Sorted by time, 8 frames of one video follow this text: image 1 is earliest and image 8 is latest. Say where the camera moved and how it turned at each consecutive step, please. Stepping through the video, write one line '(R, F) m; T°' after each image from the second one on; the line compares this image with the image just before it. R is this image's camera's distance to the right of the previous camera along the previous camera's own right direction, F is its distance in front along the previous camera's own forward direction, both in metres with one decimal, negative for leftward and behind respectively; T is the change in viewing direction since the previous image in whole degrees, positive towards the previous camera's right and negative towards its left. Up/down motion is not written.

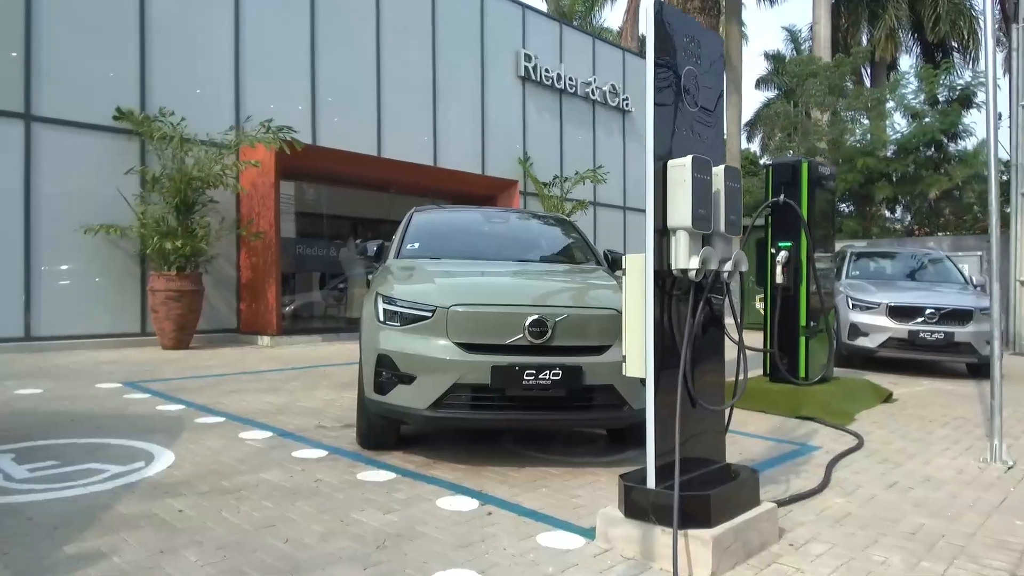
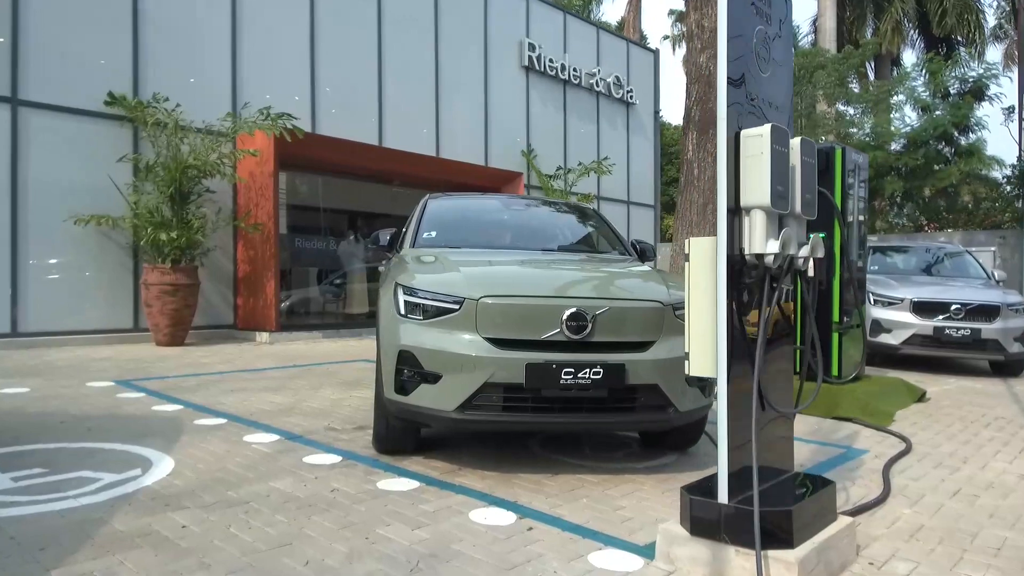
(-0.2, +0.4) m; +1°
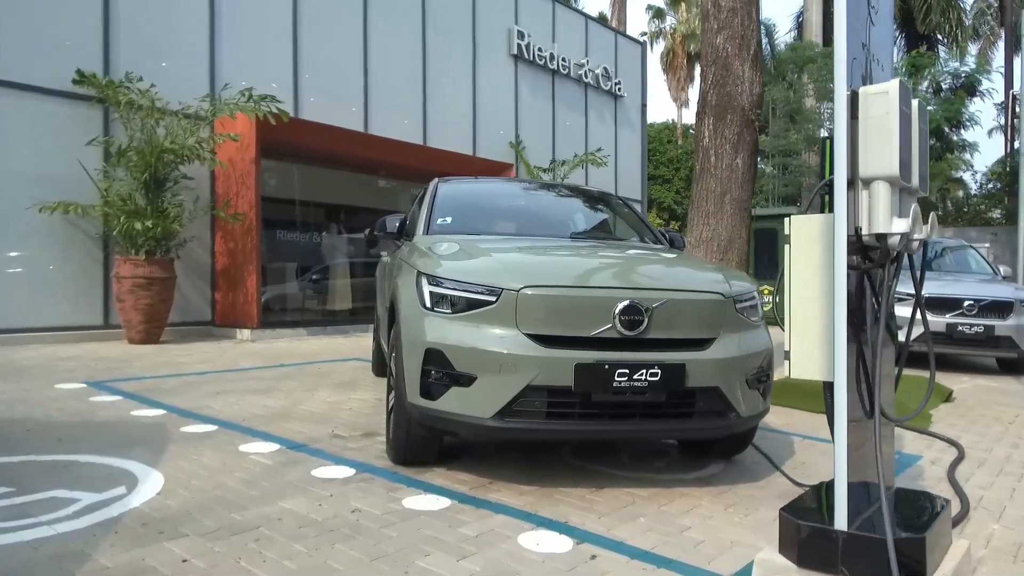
(-0.4, +0.5) m; +2°
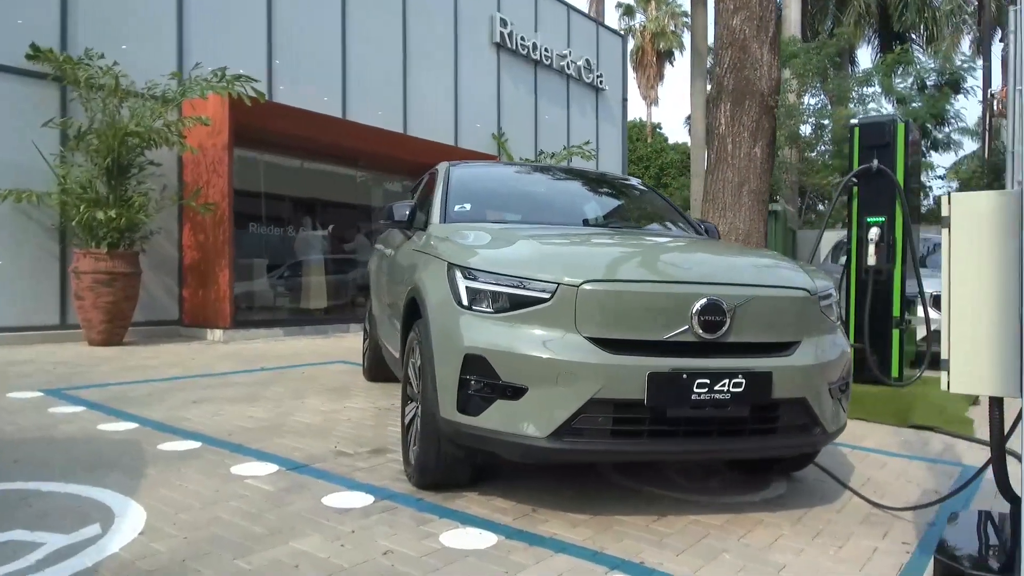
(-0.4, +0.6) m; +3°
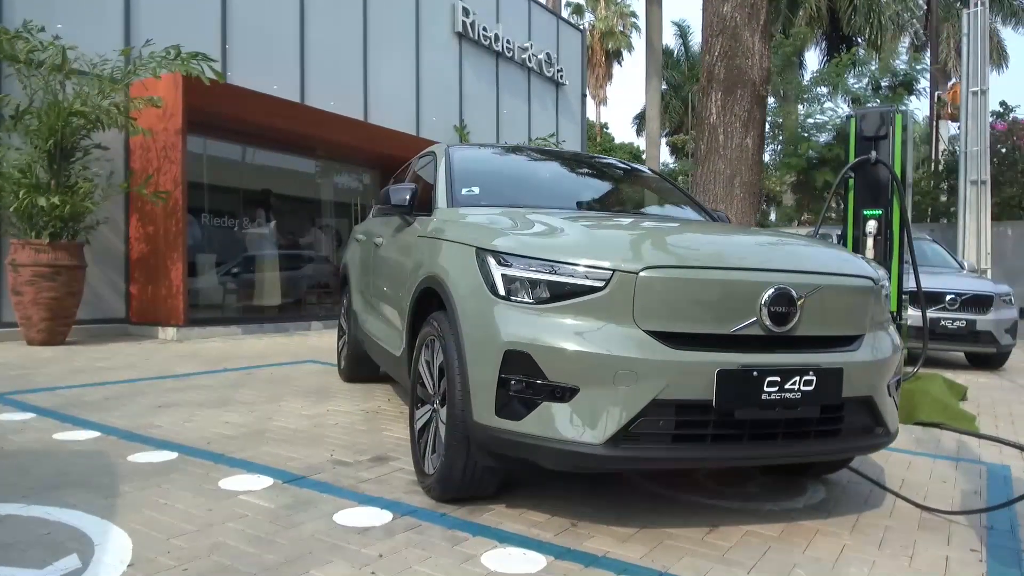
(-0.4, +0.4) m; +4°
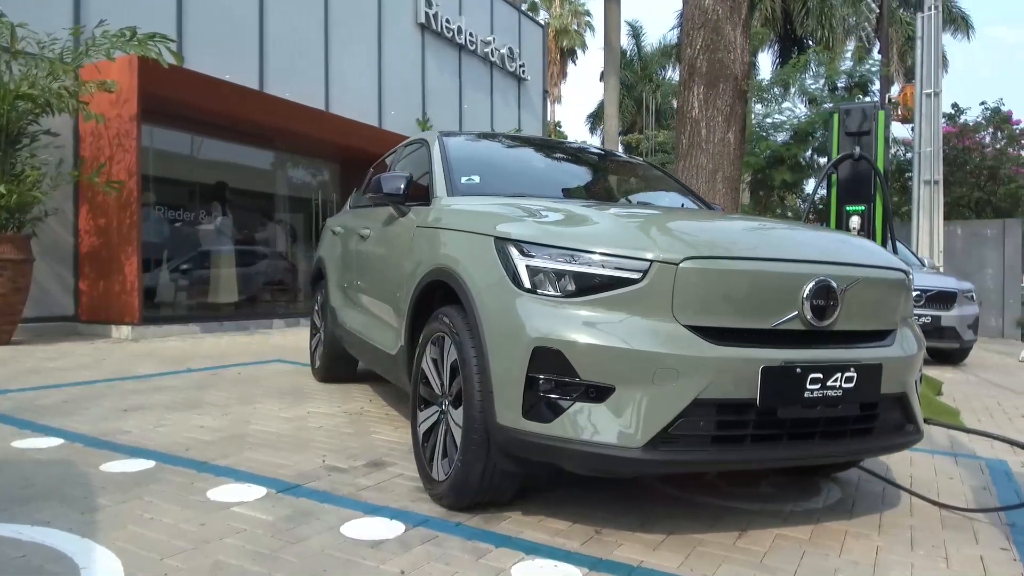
(-0.3, +0.2) m; +4°
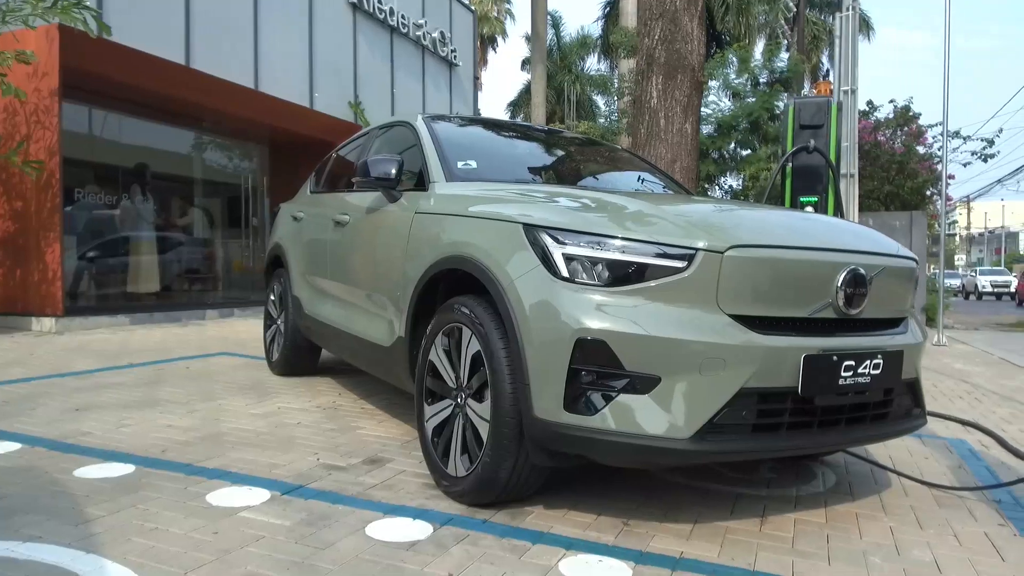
(-0.4, +0.1) m; +7°
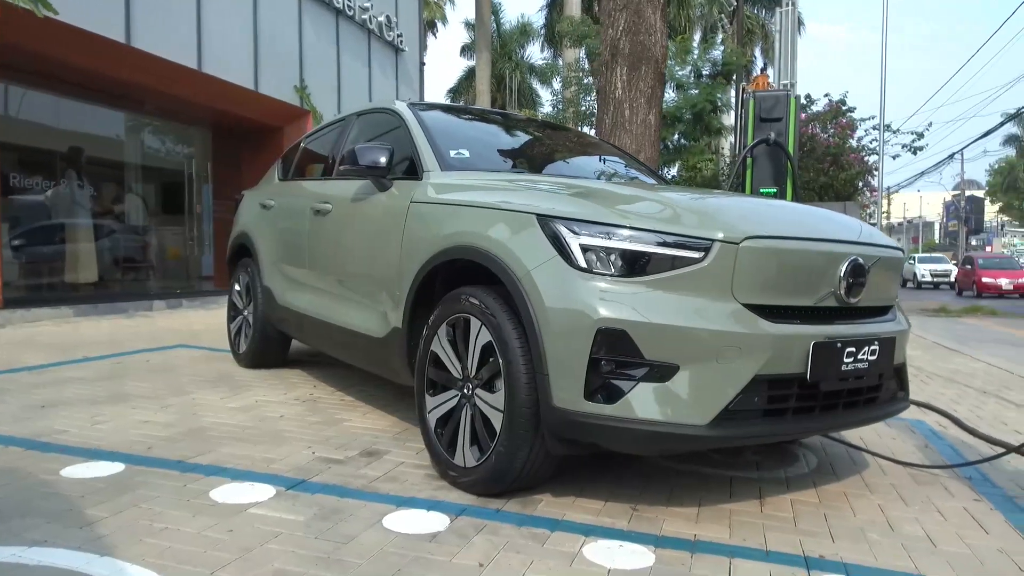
(-0.3, 0.0) m; +5°
